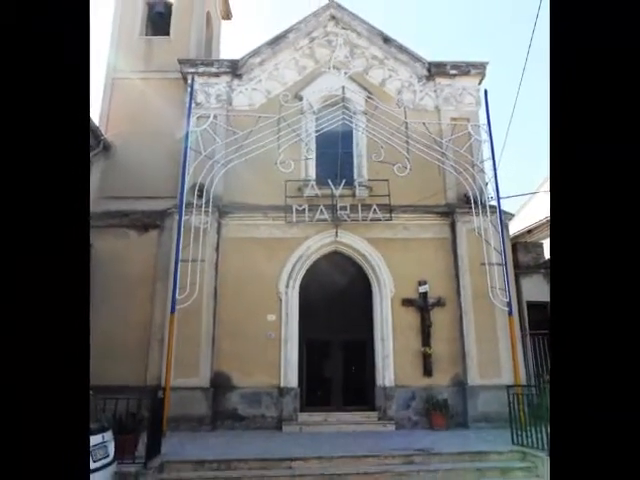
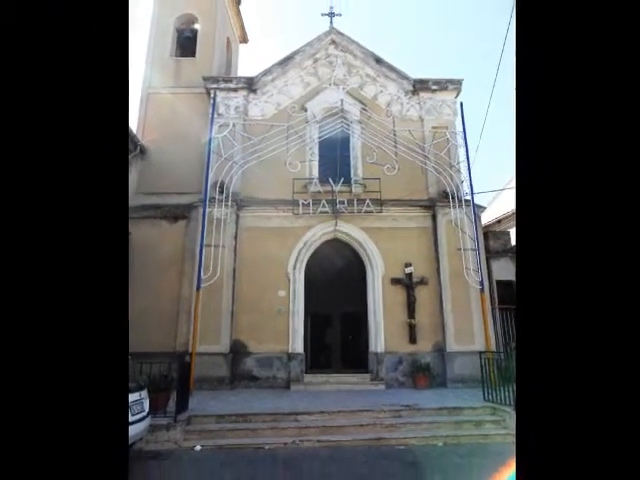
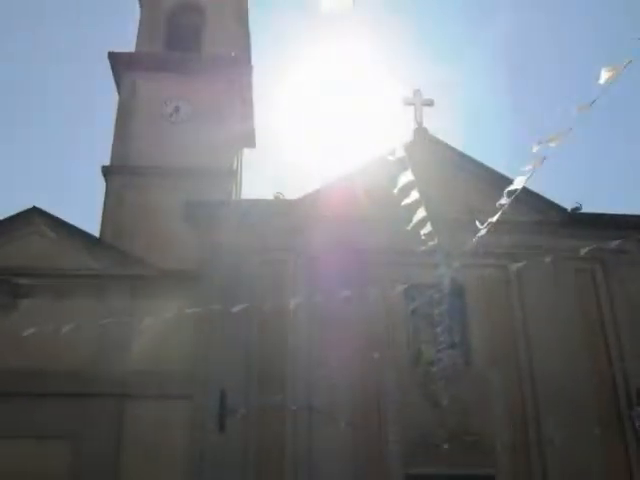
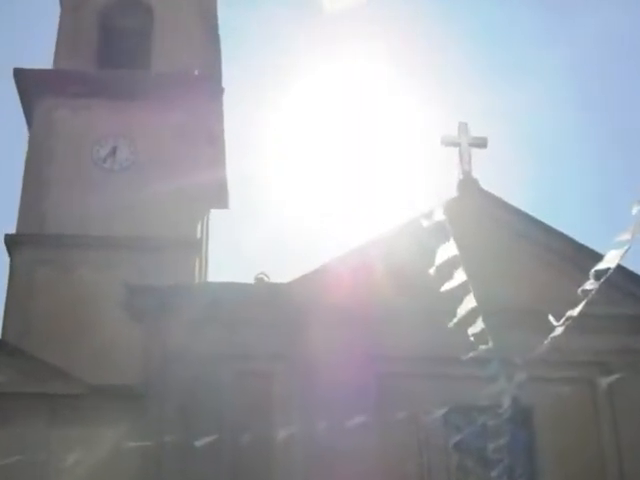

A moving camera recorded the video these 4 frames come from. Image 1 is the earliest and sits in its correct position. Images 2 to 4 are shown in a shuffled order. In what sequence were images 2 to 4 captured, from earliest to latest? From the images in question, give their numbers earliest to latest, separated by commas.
2, 3, 4
